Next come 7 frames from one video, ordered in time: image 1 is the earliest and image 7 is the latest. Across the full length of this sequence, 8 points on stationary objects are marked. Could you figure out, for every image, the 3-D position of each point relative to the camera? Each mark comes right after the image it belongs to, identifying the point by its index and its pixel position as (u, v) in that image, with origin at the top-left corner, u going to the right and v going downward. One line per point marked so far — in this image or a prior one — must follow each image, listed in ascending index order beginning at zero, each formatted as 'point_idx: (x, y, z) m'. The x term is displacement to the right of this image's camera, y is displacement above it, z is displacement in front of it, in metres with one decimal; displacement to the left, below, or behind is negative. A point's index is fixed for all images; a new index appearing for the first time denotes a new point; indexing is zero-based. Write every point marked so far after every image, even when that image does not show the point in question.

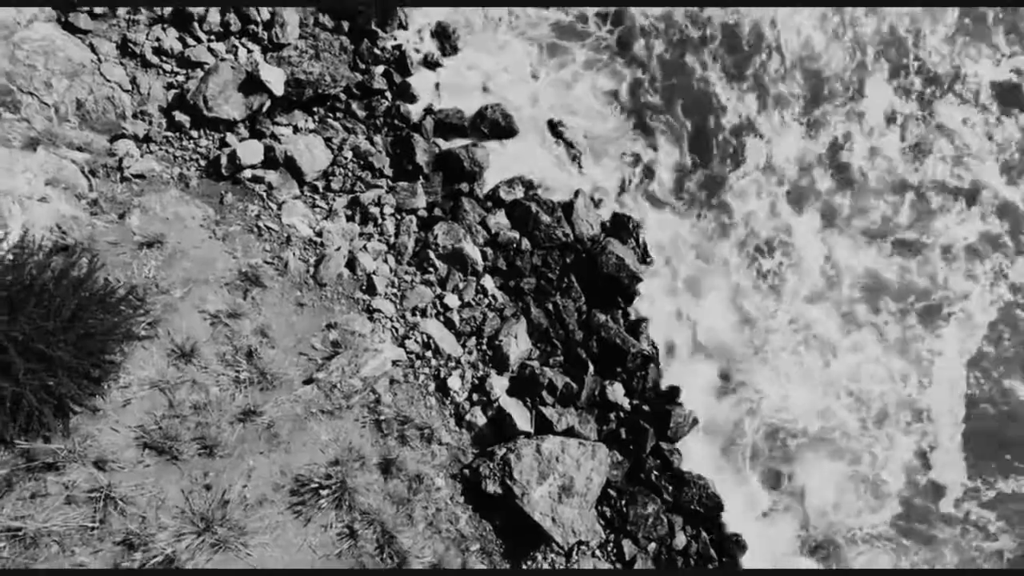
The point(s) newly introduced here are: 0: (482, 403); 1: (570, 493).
0: (-0.1, -0.4, +2.2) m
1: (+0.2, -0.7, +2.1) m
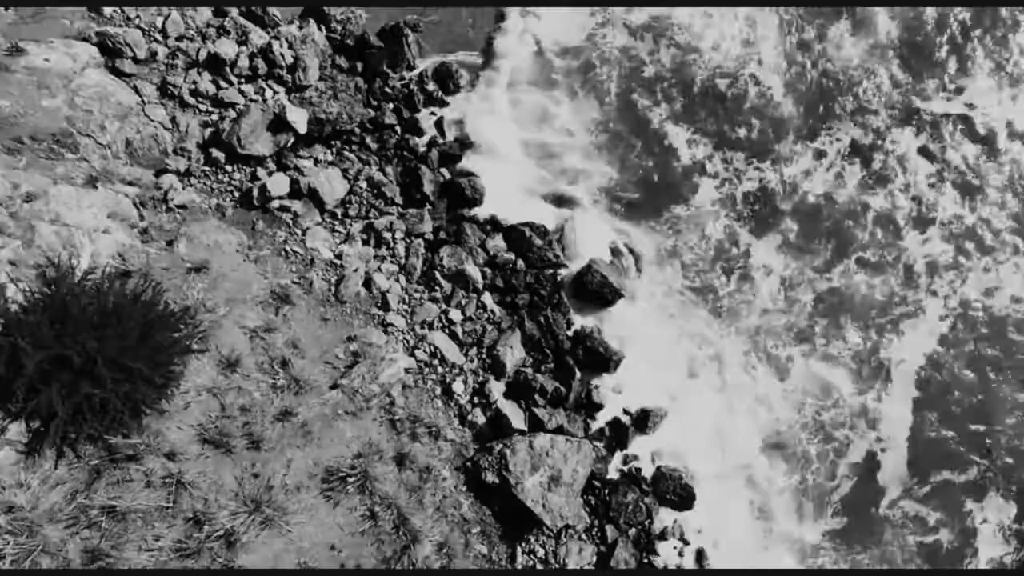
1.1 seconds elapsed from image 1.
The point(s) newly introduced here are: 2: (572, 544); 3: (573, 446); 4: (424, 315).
0: (-0.1, -0.4, +2.5) m
1: (+0.2, -0.7, +2.4) m
2: (+0.2, -0.8, +2.0) m
3: (+0.2, -0.5, +2.0) m
4: (-0.3, -0.1, +2.5) m
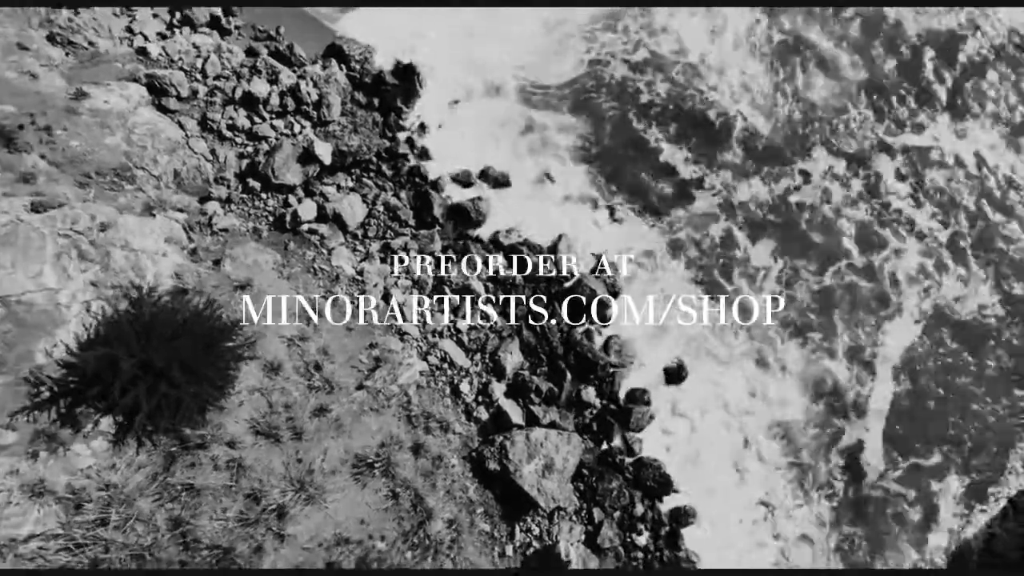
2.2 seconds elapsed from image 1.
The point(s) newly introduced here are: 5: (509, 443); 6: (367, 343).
0: (-0.1, -0.5, +2.8) m
1: (+0.2, -0.8, +2.7) m
2: (+0.2, -0.9, +2.3) m
3: (+0.2, -0.6, +2.3) m
4: (-0.3, -0.2, +2.8) m
5: (0.0, -0.7, +2.7) m
6: (-0.6, -0.2, +2.8) m
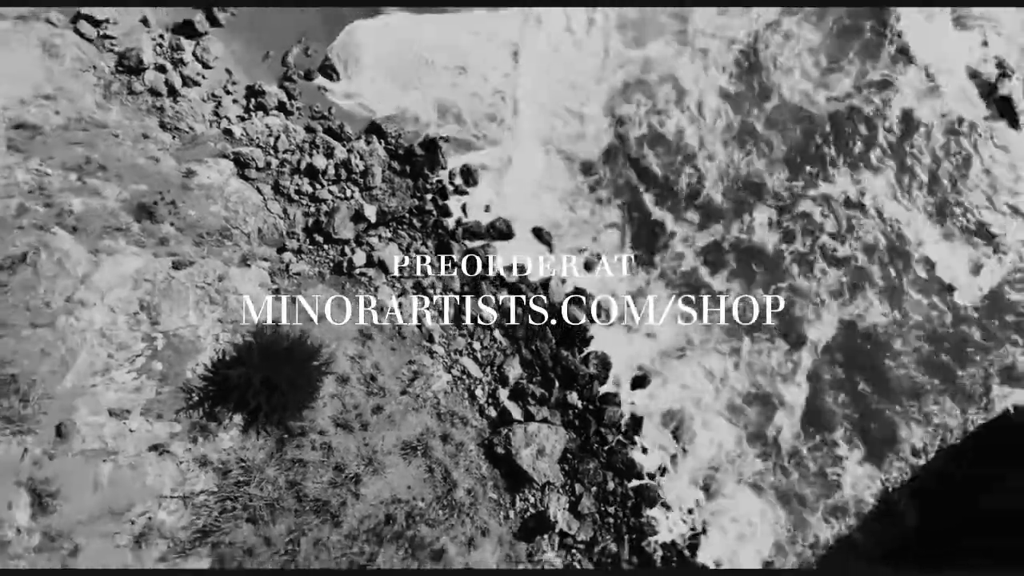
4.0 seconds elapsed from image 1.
0: (-0.1, -0.6, +3.6) m
1: (+0.2, -0.9, +3.5) m
2: (+0.2, -1.0, +3.0) m
3: (+0.2, -0.7, +3.1) m
4: (-0.3, -0.3, +3.6) m
5: (0.0, -0.8, +3.5) m
6: (-0.6, -0.4, +3.6) m
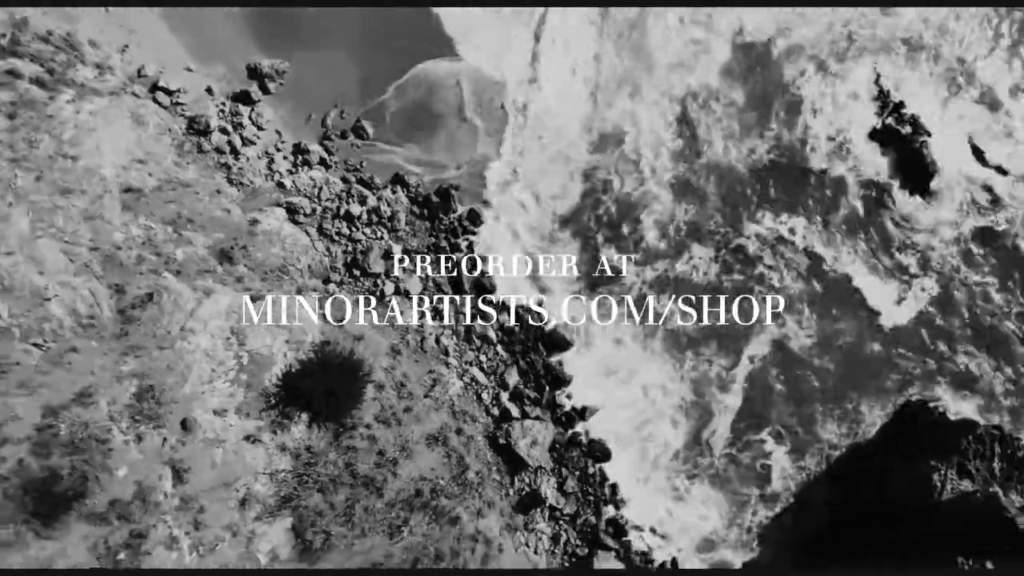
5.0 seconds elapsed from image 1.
0: (-0.1, -0.8, +4.4) m
1: (+0.2, -1.1, +4.3) m
2: (+0.2, -1.2, +3.8) m
3: (+0.2, -0.9, +3.9) m
4: (-0.3, -0.4, +4.4) m
5: (0.0, -1.0, +4.3) m
6: (-0.6, -0.5, +4.4) m
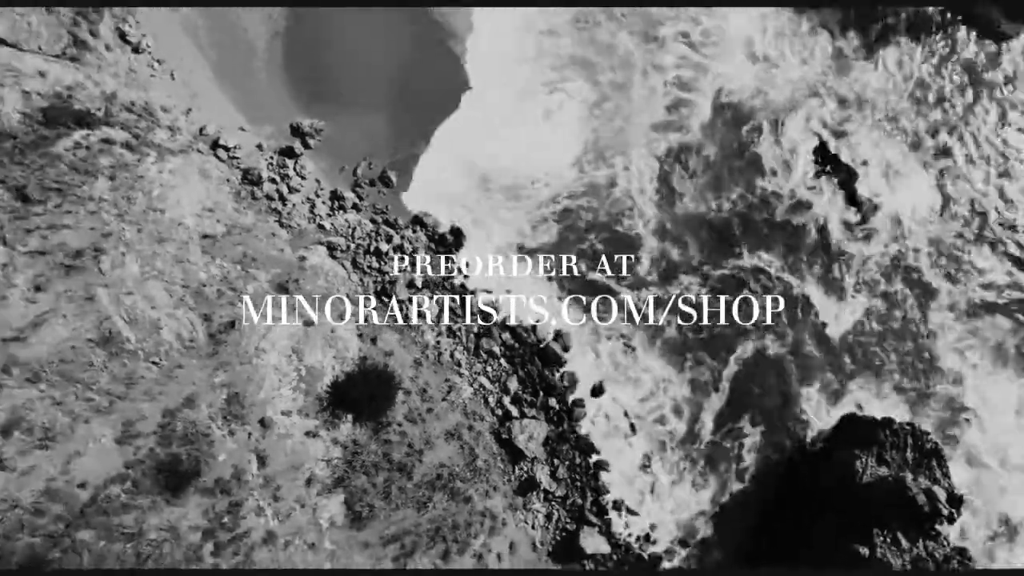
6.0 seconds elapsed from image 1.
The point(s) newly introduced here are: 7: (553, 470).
0: (-0.1, -1.0, +5.2) m
1: (+0.2, -1.3, +5.2) m
2: (+0.2, -1.3, +4.7) m
3: (+0.2, -1.0, +4.8) m
4: (-0.3, -0.6, +5.3) m
5: (0.0, -1.1, +5.2) m
6: (-0.6, -0.7, +5.2) m
7: (+0.3, -1.4, +4.7) m
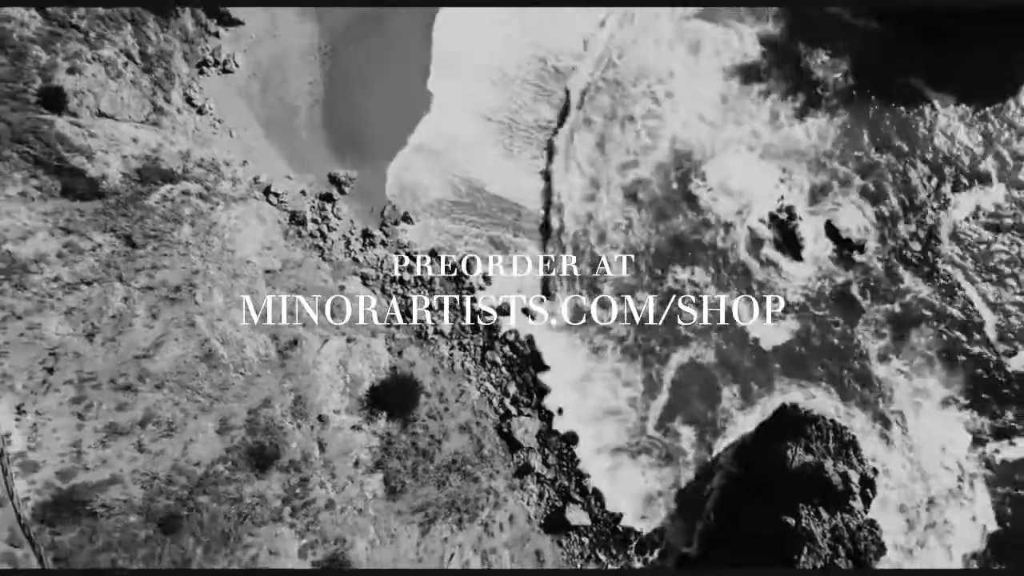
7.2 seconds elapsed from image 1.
0: (-0.1, -1.2, +6.4) m
1: (+0.2, -1.5, +6.3) m
2: (+0.2, -1.6, +5.9) m
3: (+0.2, -1.3, +5.9) m
4: (-0.3, -0.8, +6.5) m
5: (0.0, -1.4, +6.3) m
6: (-0.6, -0.9, +6.4) m
7: (+0.3, -1.6, +5.9) m
